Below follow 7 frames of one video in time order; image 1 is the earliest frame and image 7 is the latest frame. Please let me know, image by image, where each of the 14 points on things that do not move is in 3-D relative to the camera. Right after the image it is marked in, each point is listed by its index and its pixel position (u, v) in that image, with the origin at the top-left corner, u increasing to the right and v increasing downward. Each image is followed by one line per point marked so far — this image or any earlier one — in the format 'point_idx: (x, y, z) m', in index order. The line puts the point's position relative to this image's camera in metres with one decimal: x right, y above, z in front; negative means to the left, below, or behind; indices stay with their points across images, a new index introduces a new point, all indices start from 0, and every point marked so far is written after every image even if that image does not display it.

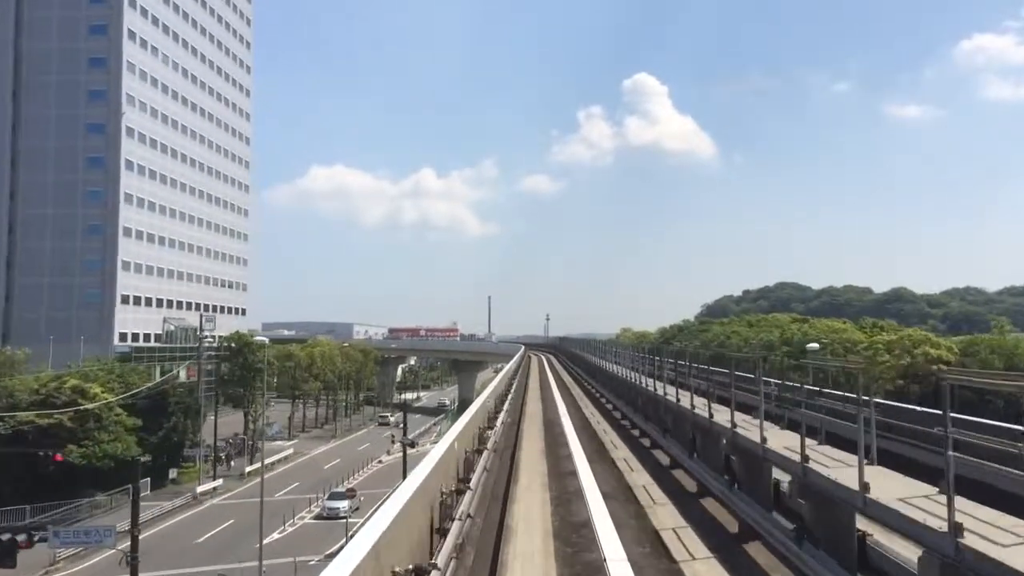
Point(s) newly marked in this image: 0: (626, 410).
0: (+3.0, -3.1, +16.6) m
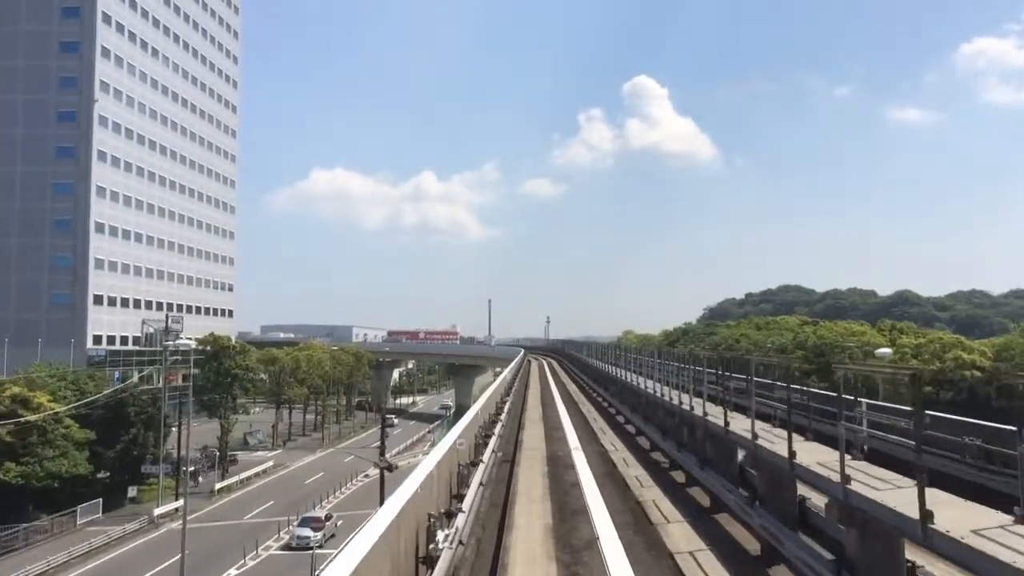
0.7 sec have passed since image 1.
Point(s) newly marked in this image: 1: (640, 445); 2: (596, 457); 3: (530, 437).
0: (+3.0, -3.2, +16.2) m
1: (+2.7, -3.3, +14.2) m
2: (+1.6, -3.2, +12.6) m
3: (+0.4, -3.3, +15.3) m
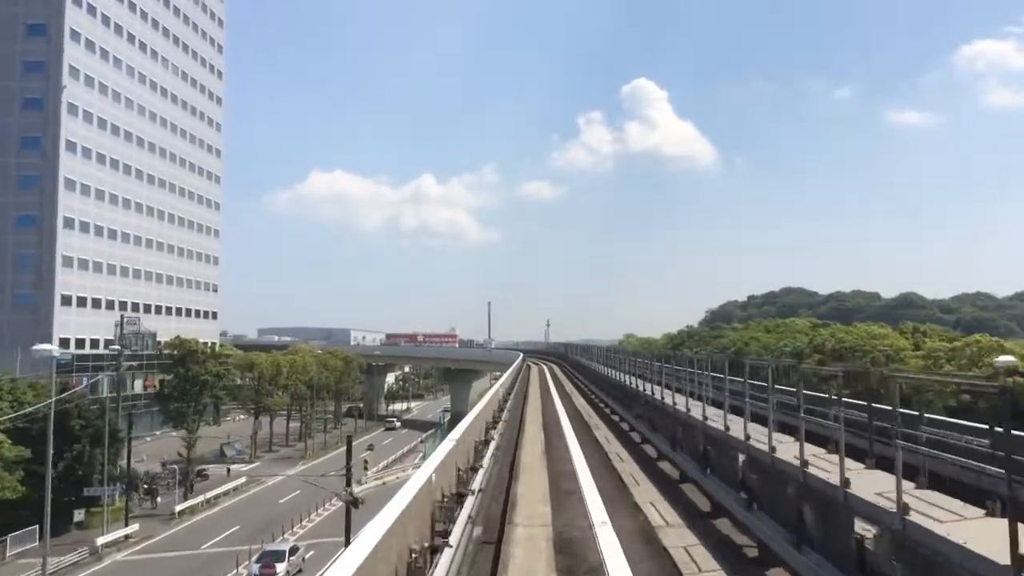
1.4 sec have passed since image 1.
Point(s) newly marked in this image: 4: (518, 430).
0: (+3.0, -3.2, +15.8) m
1: (+2.7, -3.3, +13.8) m
2: (+1.6, -3.2, +12.2) m
3: (+0.4, -3.4, +14.9) m
4: (+0.1, -3.5, +16.4) m
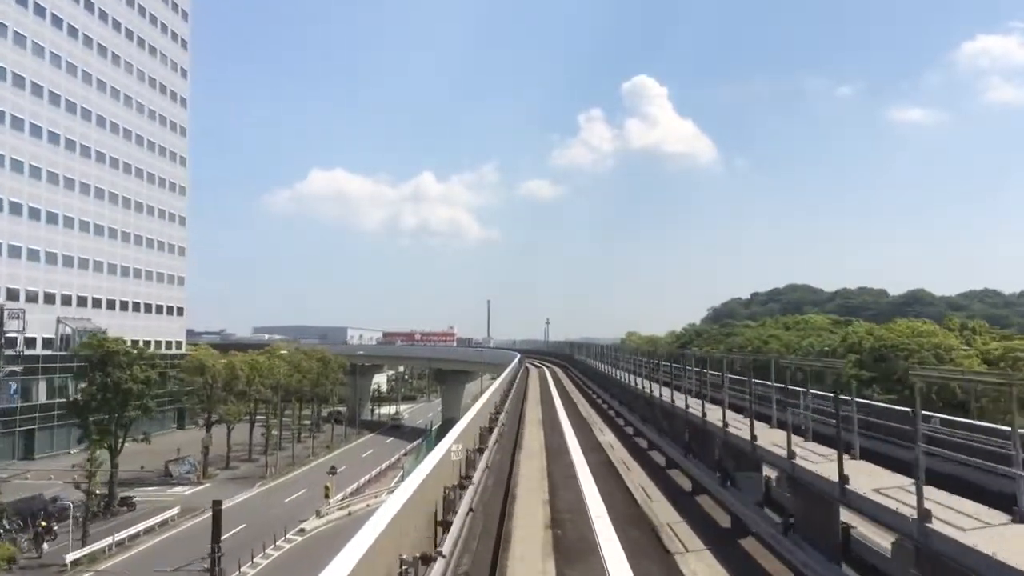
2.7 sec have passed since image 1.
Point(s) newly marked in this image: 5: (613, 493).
0: (+3.0, -3.1, +15.1) m
1: (+2.7, -3.3, +13.1) m
2: (+1.6, -3.1, +11.5) m
3: (+0.4, -3.3, +14.2) m
4: (+0.1, -3.4, +15.7) m
5: (+1.4, -3.0, +10.0) m
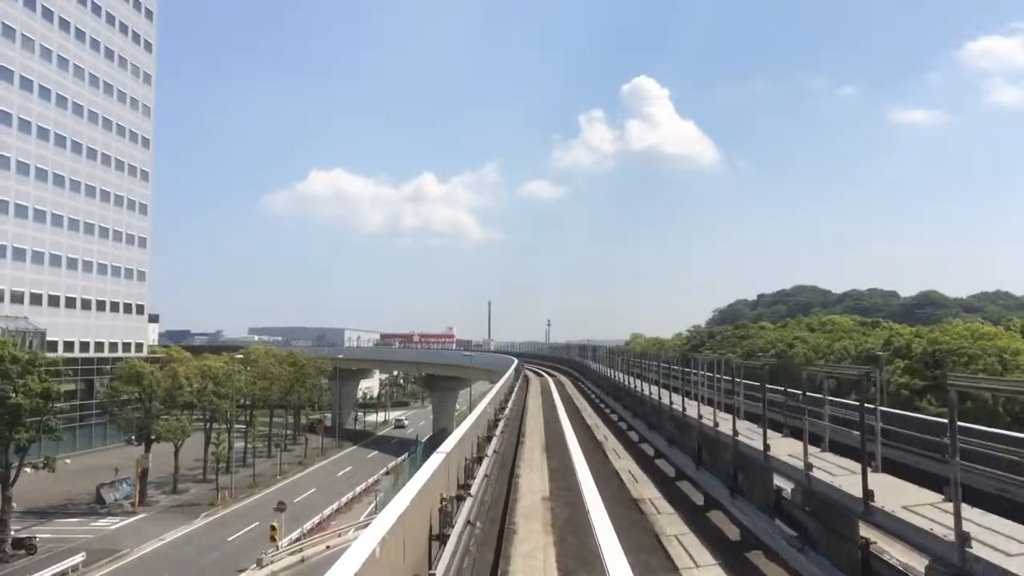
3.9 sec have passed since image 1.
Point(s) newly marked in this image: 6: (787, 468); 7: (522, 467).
0: (+2.9, -3.1, +14.4) m
1: (+2.7, -3.2, +12.4) m
2: (+1.6, -3.1, +10.8) m
3: (+0.3, -3.3, +13.5) m
4: (+0.1, -3.4, +15.0) m
5: (+1.4, -3.0, +9.3) m
6: (+2.5, -1.7, +6.1) m
7: (+0.2, -3.2, +12.2) m
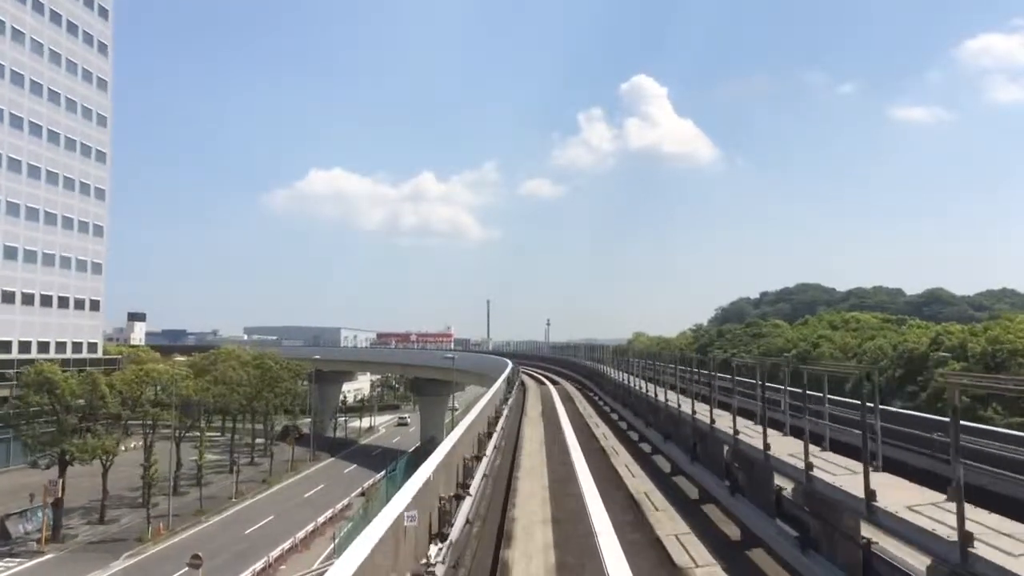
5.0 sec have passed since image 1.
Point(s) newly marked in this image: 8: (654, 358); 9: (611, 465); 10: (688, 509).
0: (+2.9, -3.0, +13.8) m
1: (+2.6, -3.2, +11.8) m
2: (+1.5, -3.0, +10.2) m
3: (+0.3, -3.2, +12.9) m
4: (0.0, -3.3, +14.4) m
5: (+1.4, -2.9, +8.6) m
6: (+2.5, -1.6, +5.4) m
7: (+0.1, -3.1, +11.5) m
8: (+3.2, -1.6, +15.2) m
9: (+1.8, -3.1, +11.6) m
10: (+2.3, -2.9, +8.6) m
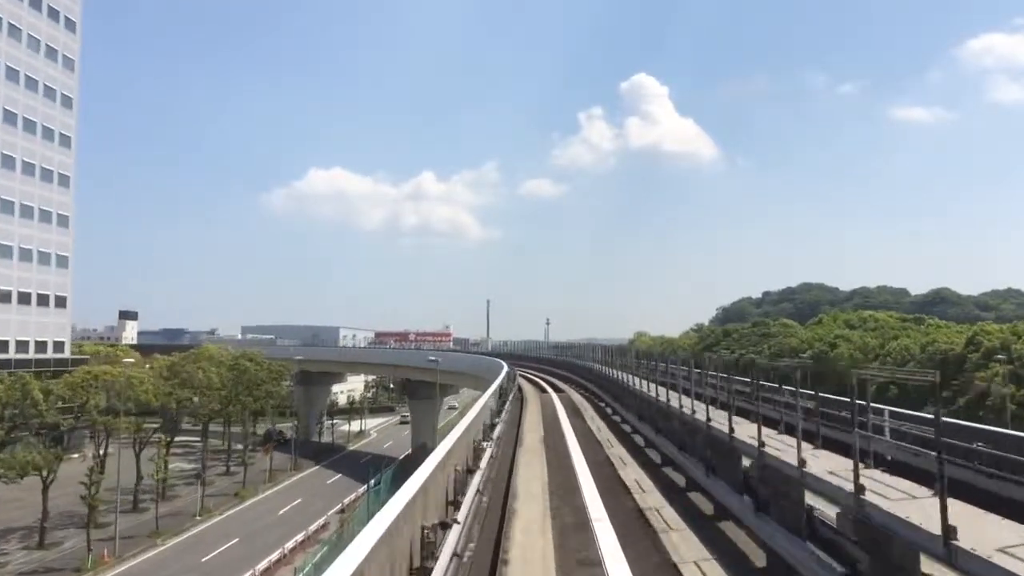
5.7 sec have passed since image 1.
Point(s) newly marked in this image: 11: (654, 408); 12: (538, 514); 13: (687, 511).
0: (+2.8, -3.1, +14.6) m
1: (+2.6, -3.2, +12.7) m
2: (+1.4, -3.0, +11.1) m
3: (+0.2, -3.2, +13.7) m
4: (-0.1, -3.3, +15.3) m
5: (+1.3, -2.9, +9.5) m
6: (+2.4, -1.6, +6.3) m
7: (0.0, -3.2, +12.4) m
8: (+3.1, -1.6, +16.1) m
9: (+1.7, -3.2, +12.5) m
10: (+2.2, -2.9, +9.4) m
11: (+2.9, -2.4, +15.8) m
12: (+0.2, -3.0, +10.6) m
13: (+2.2, -3.1, +10.8) m
